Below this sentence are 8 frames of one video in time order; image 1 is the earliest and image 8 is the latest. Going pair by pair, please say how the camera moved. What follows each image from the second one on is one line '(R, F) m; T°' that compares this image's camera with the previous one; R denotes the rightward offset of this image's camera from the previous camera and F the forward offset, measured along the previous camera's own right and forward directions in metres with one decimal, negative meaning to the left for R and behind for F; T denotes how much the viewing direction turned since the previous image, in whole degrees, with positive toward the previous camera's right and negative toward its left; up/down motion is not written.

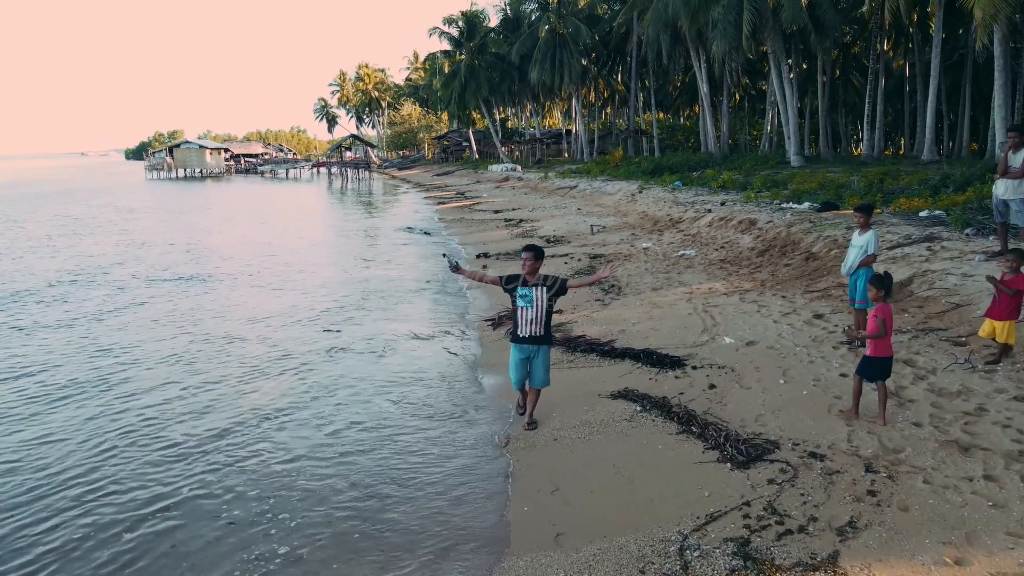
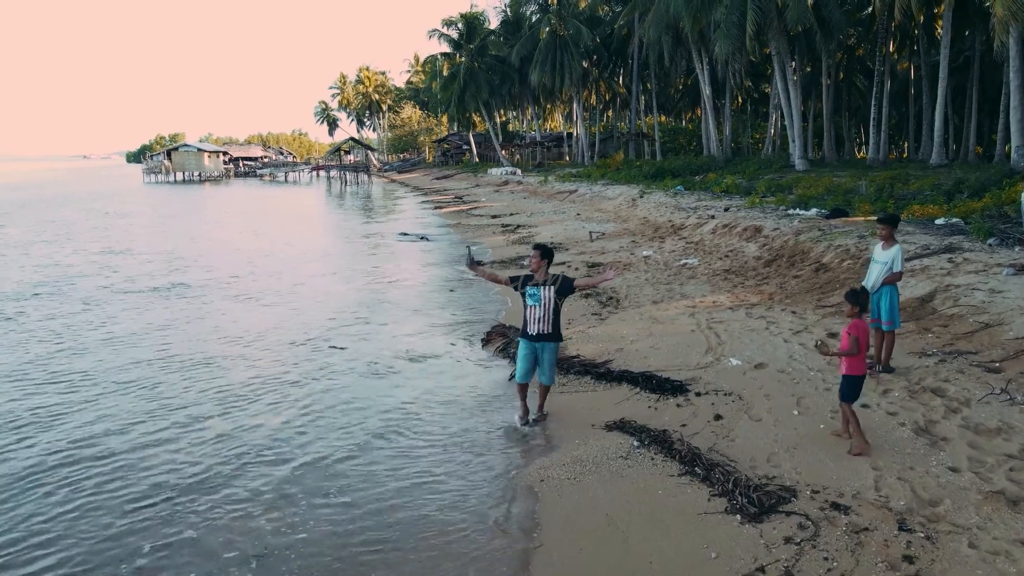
(+0.1, +0.6) m; 0°
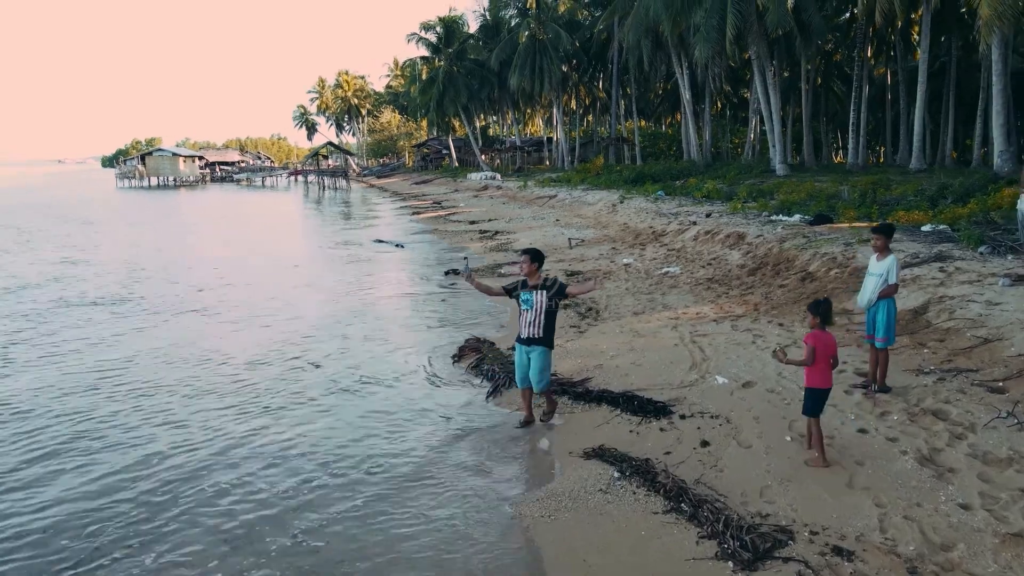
(+0.1, +0.4) m; +1°
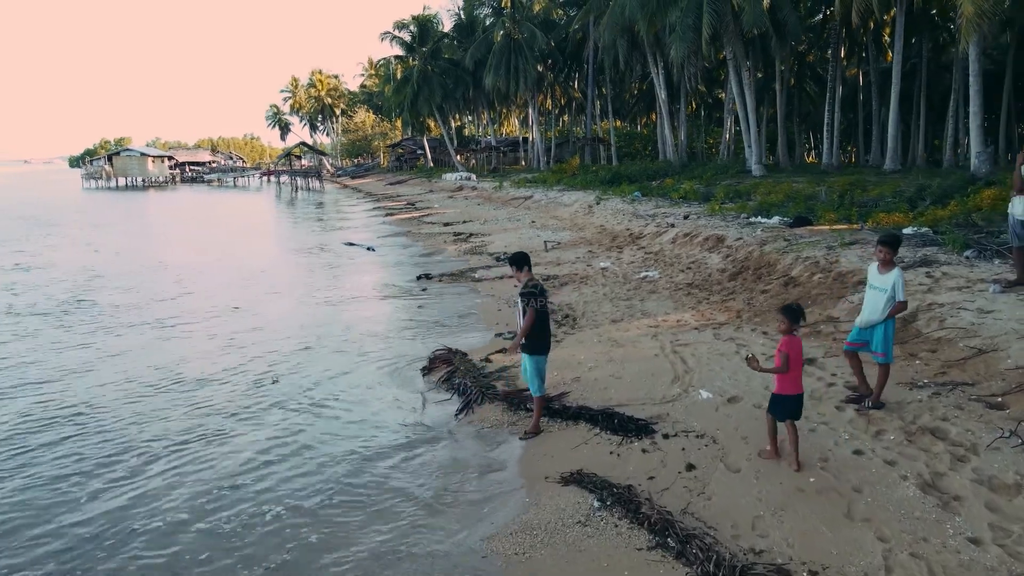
(0.0, +0.4) m; +2°
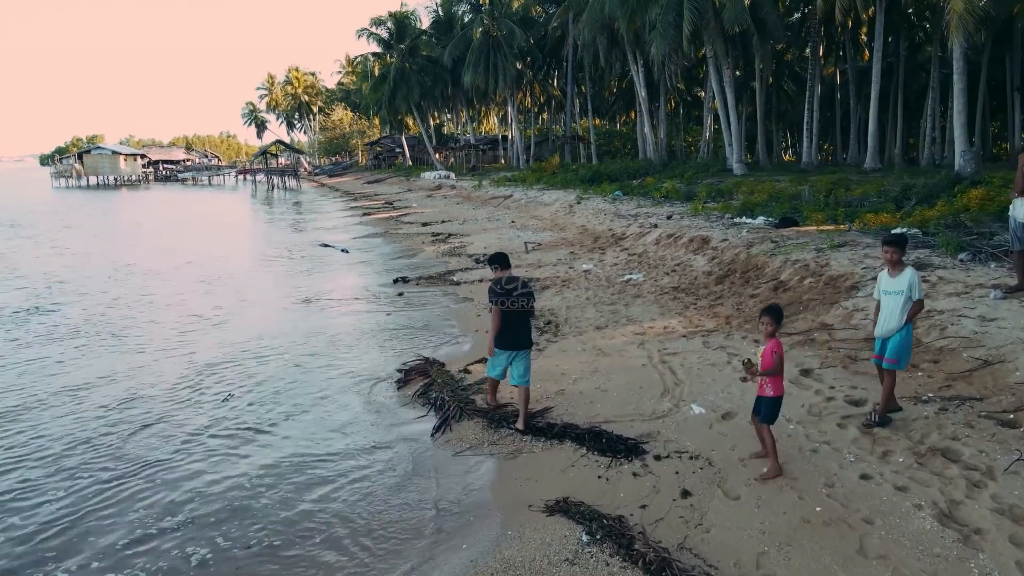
(0.0, +0.4) m; +2°
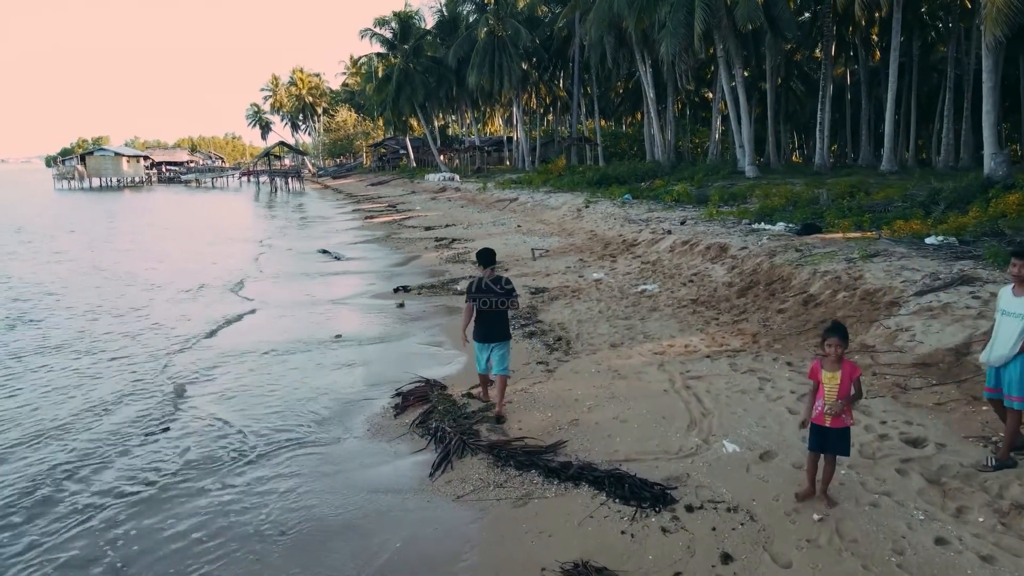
(0.0, +0.7) m; 0°
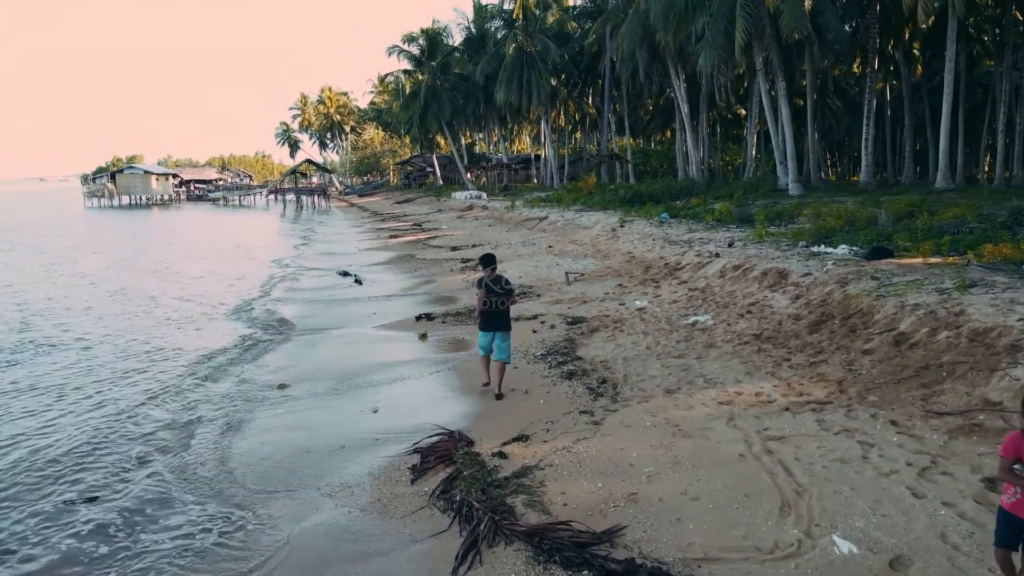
(-0.1, +1.1) m; -2°
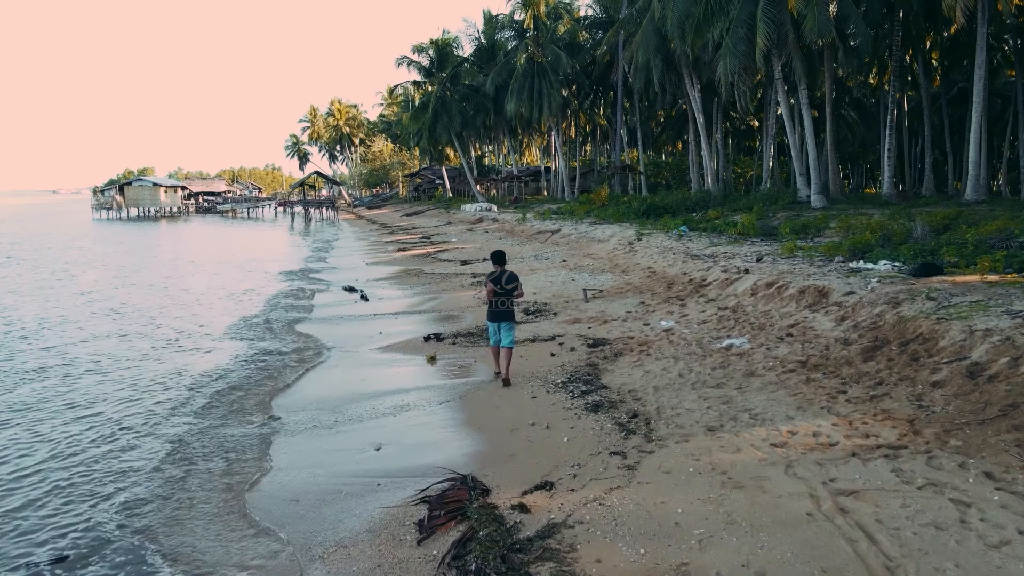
(-0.1, +0.8) m; -1°
